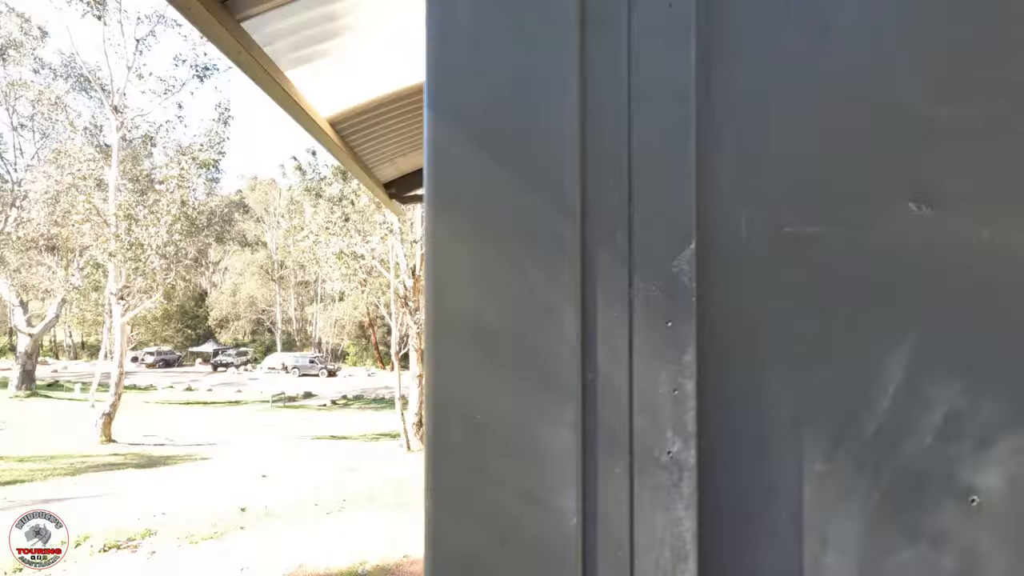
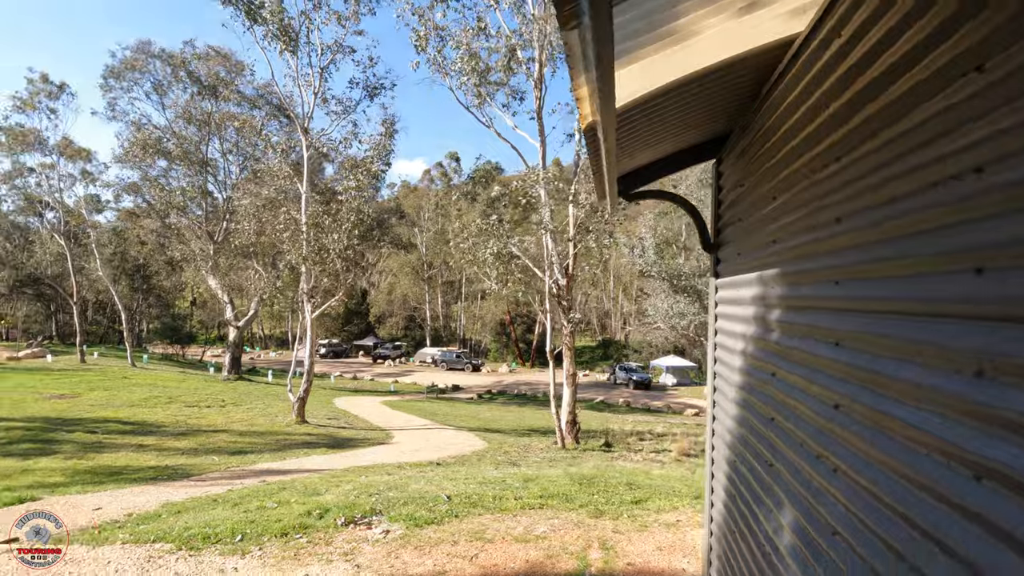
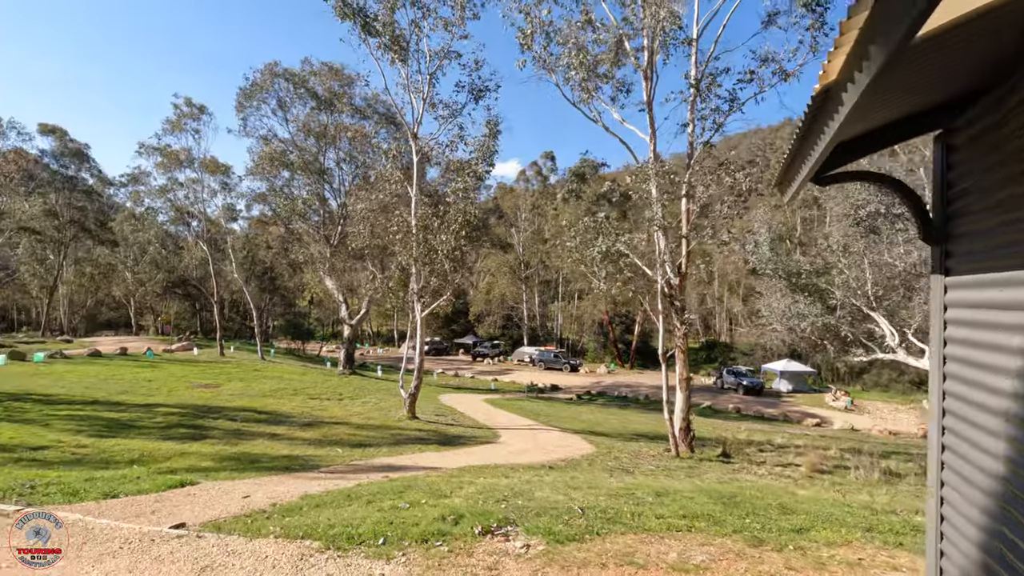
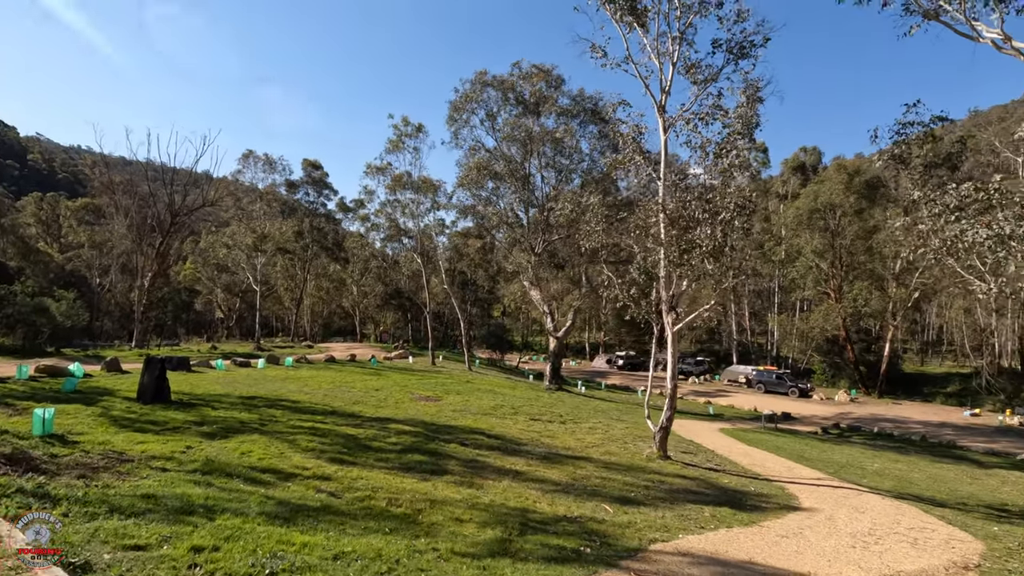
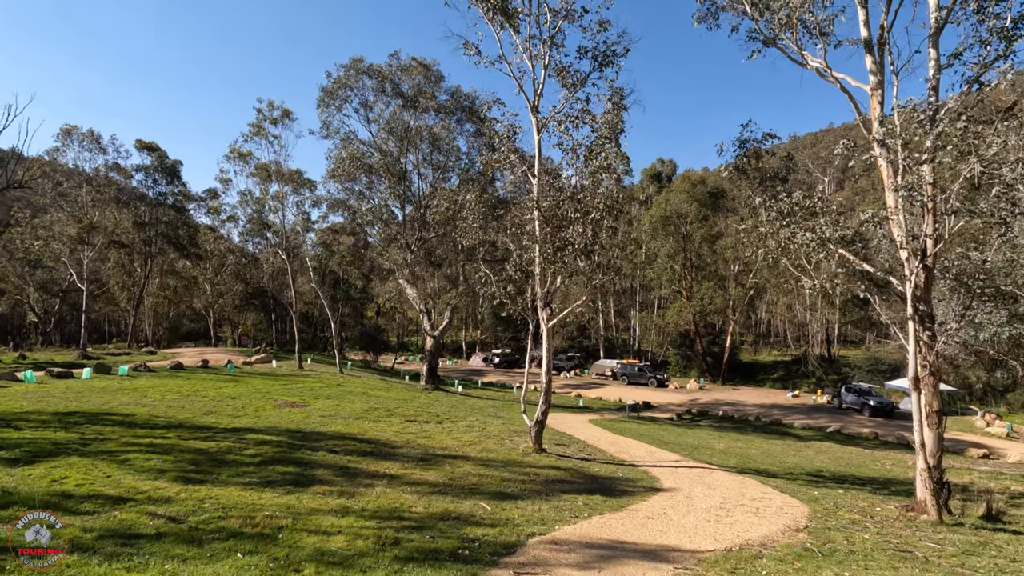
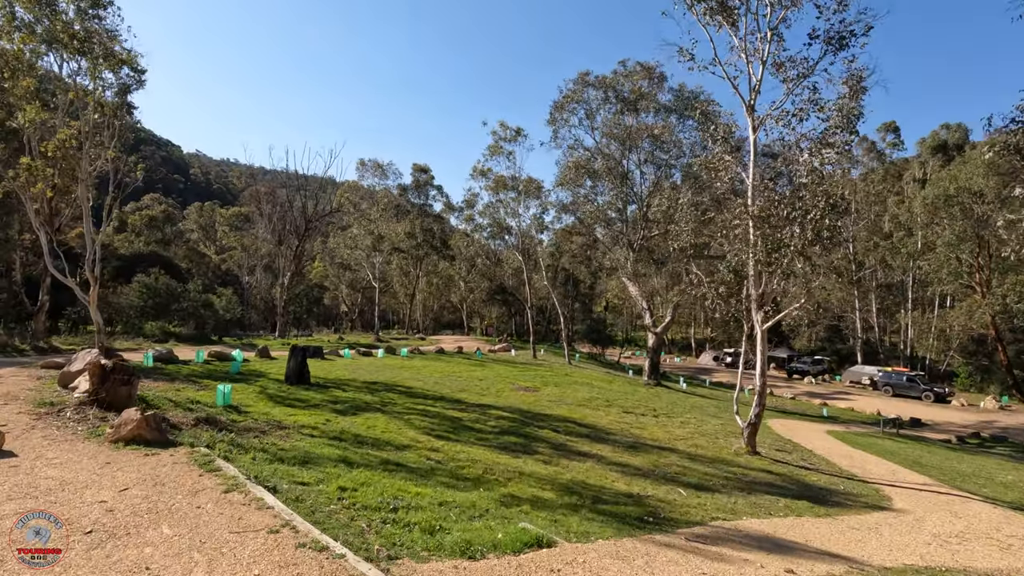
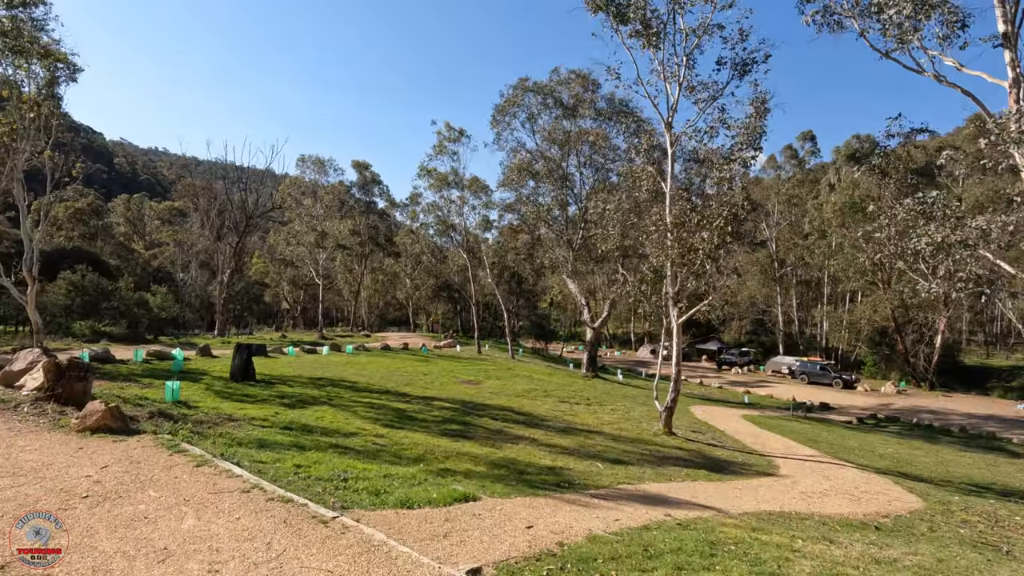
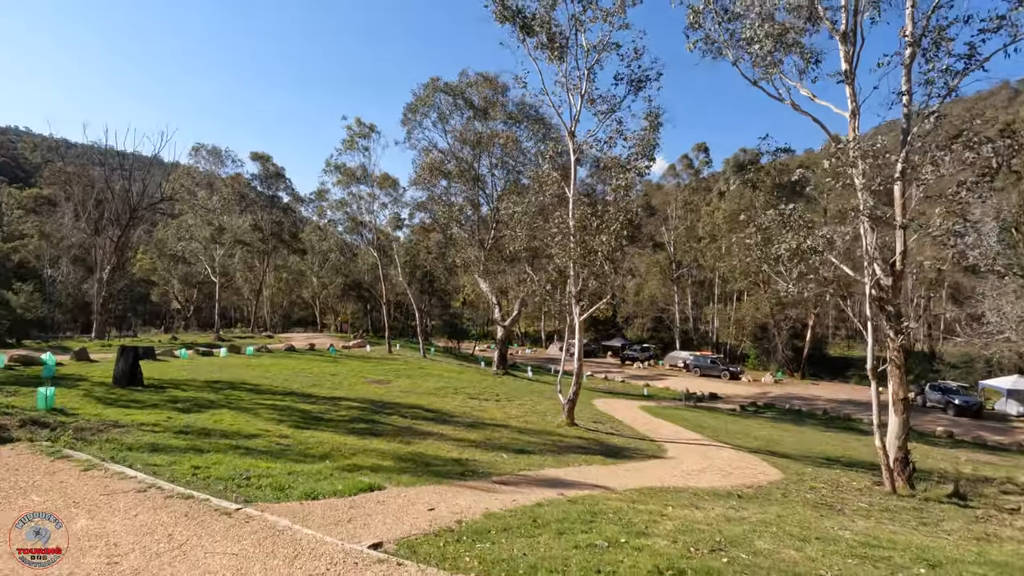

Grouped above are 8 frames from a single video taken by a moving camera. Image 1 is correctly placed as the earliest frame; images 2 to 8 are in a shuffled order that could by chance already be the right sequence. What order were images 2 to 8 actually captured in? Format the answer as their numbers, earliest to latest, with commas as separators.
2, 3, 8, 7, 6, 4, 5
